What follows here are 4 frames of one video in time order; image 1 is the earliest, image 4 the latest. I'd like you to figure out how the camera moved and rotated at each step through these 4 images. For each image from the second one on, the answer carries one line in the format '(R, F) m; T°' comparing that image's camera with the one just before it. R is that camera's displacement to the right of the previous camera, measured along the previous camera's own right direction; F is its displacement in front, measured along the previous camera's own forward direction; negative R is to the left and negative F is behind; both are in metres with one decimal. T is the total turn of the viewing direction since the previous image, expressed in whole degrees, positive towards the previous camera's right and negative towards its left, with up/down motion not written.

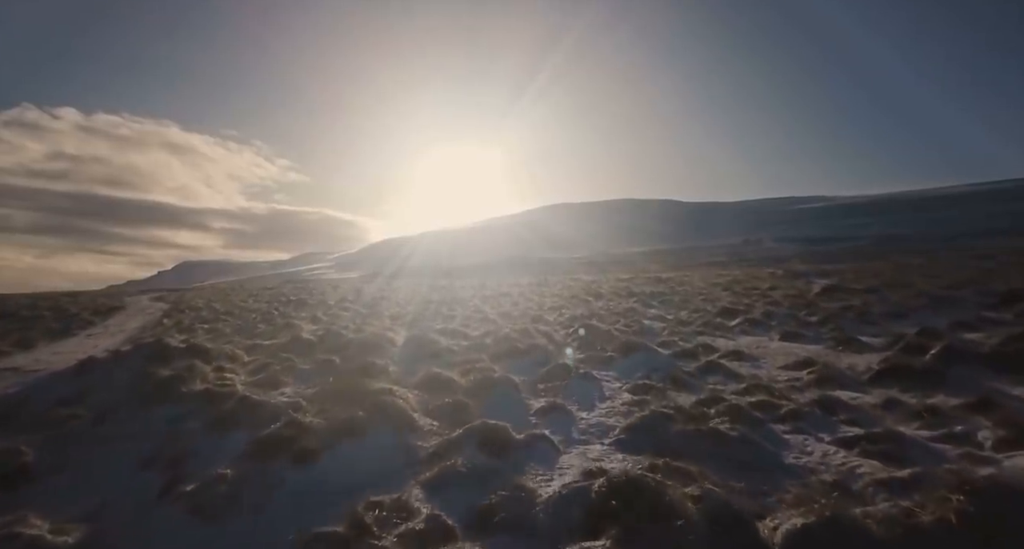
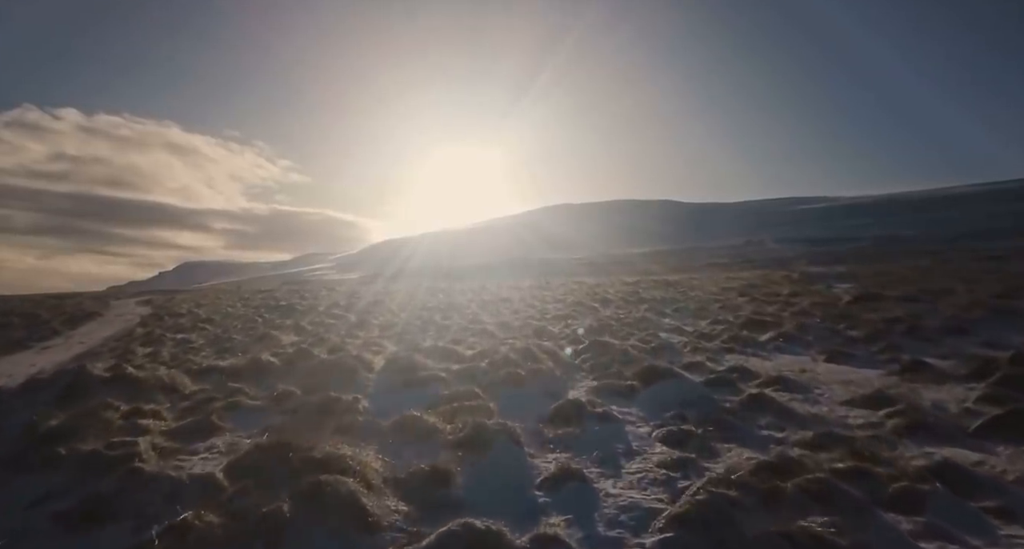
(0.0, +2.5) m; 0°
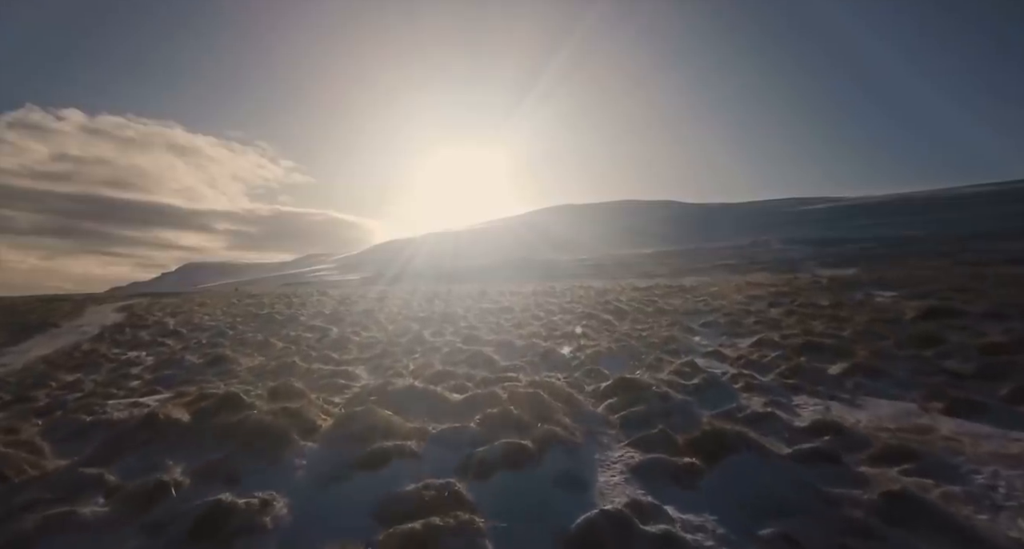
(0.0, +3.9) m; 0°
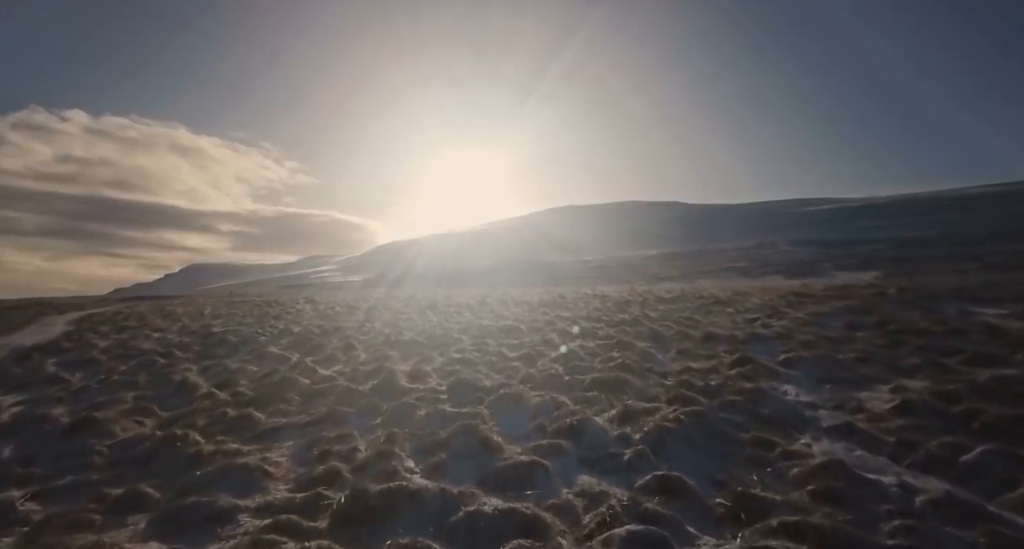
(-0.2, +6.8) m; 0°
